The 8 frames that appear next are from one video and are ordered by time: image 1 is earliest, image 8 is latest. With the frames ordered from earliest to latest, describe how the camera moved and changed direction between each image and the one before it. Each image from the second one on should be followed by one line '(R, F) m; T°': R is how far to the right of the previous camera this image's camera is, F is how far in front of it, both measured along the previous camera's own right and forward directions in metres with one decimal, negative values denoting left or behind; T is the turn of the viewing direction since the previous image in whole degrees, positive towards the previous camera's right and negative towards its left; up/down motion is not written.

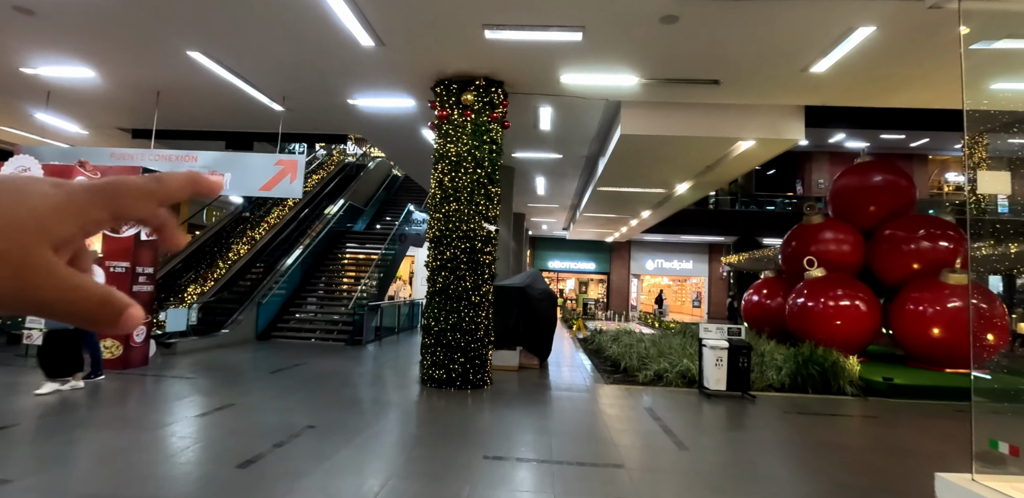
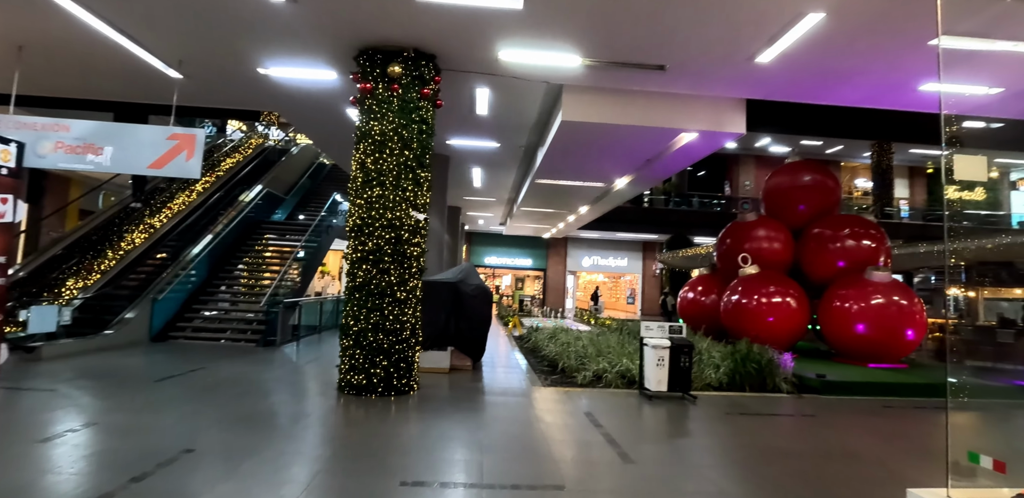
(+0.1, +0.6) m; +7°
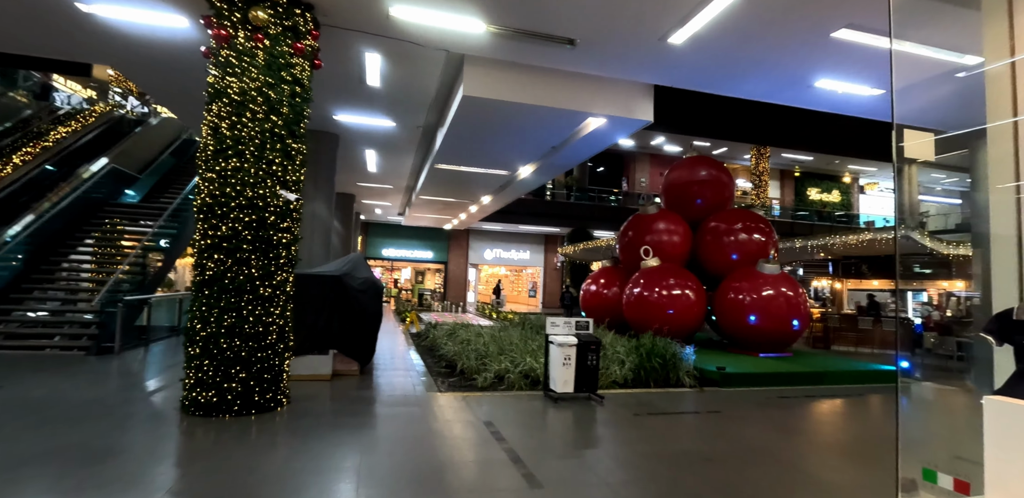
(+0.1, +0.7) m; +11°
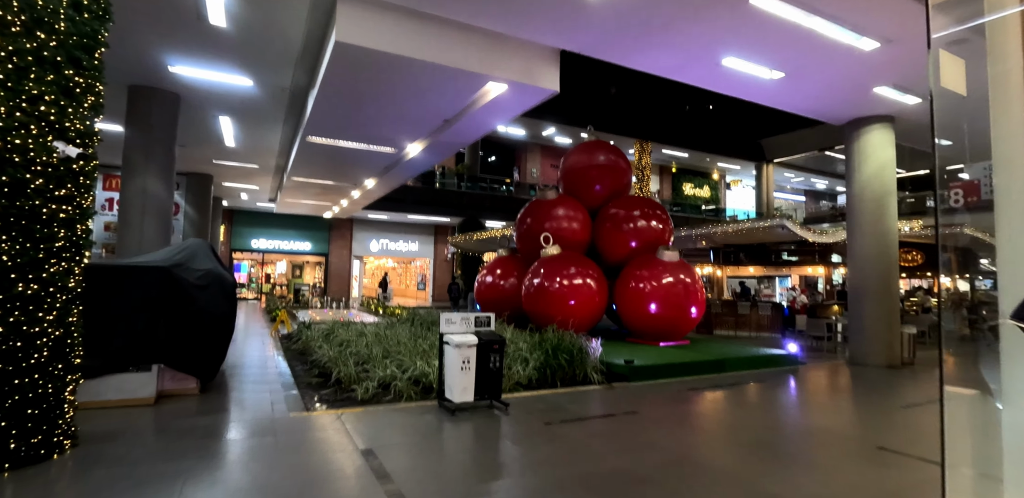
(0.0, +0.9) m; +12°
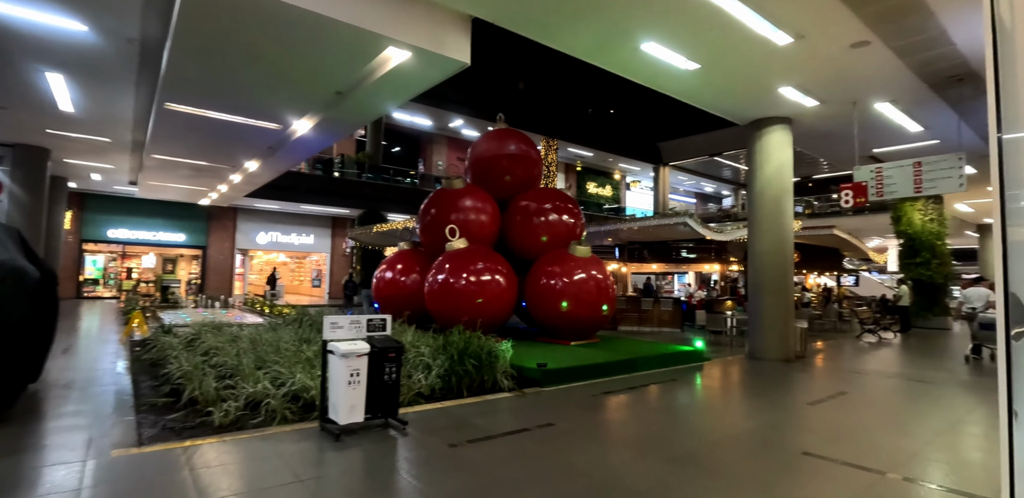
(0.0, +0.7) m; +11°
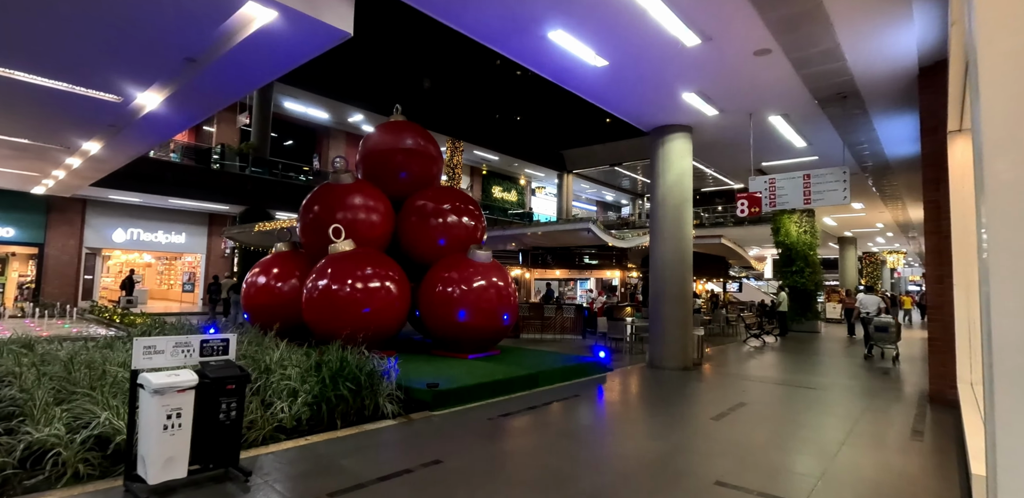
(+0.2, +0.6) m; +11°
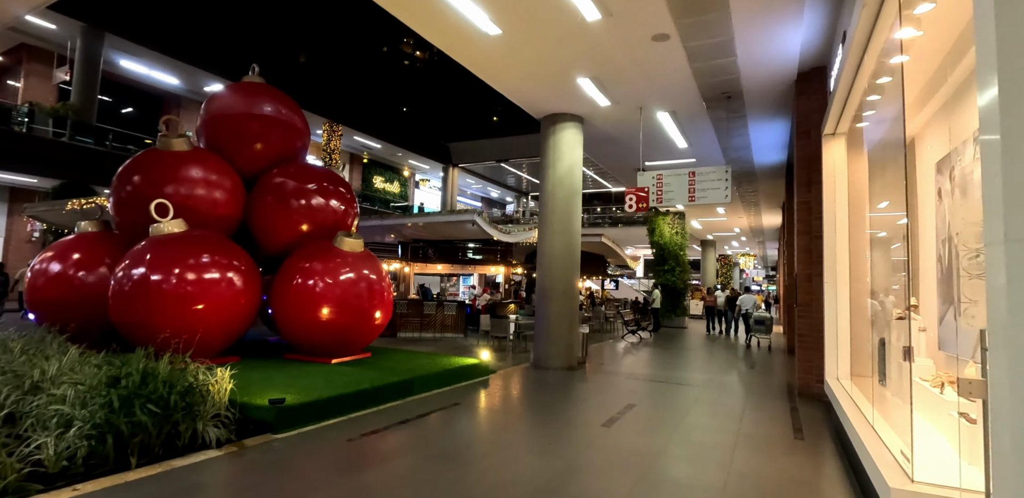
(+0.1, +0.7) m; +13°
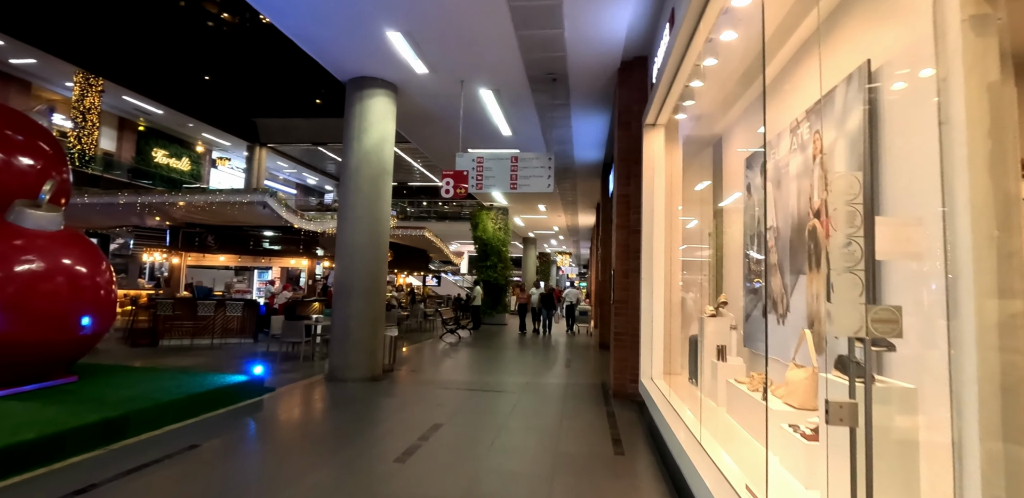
(+0.4, +0.9) m; +19°
